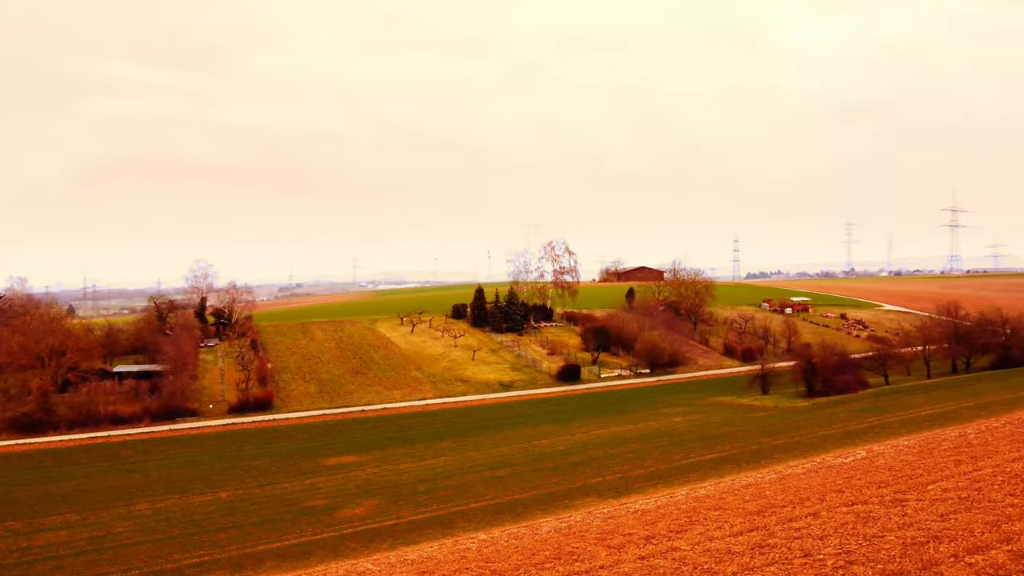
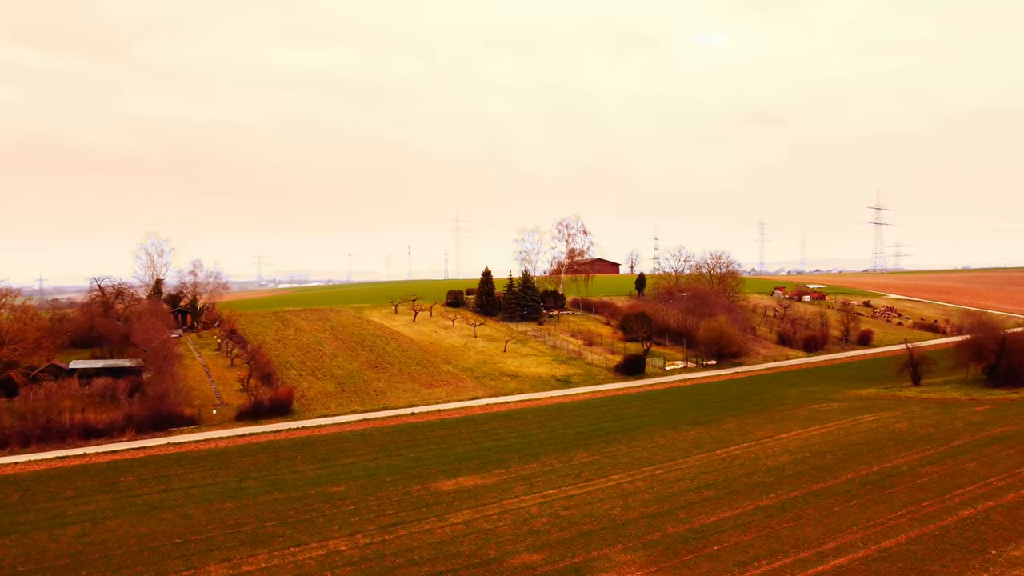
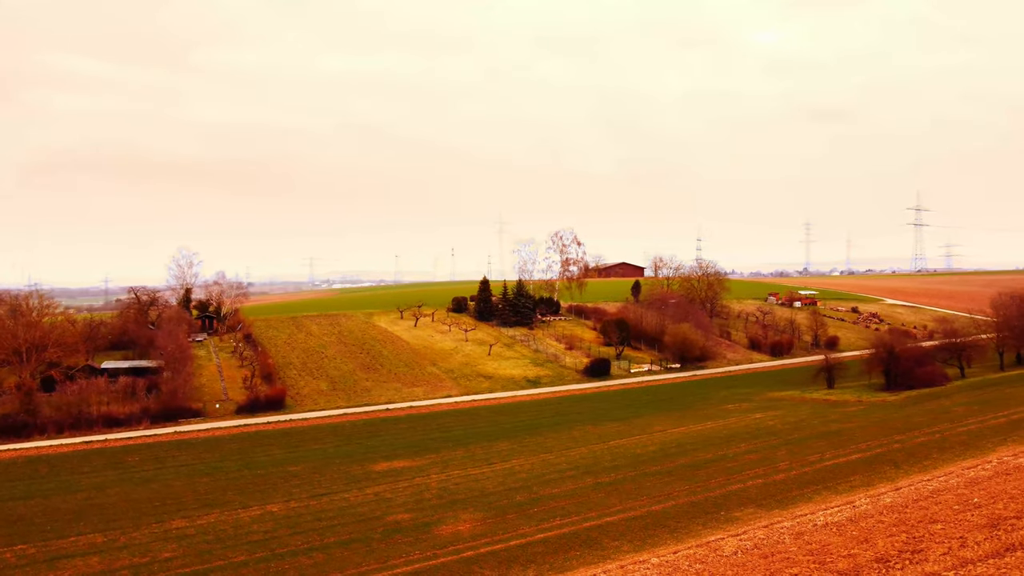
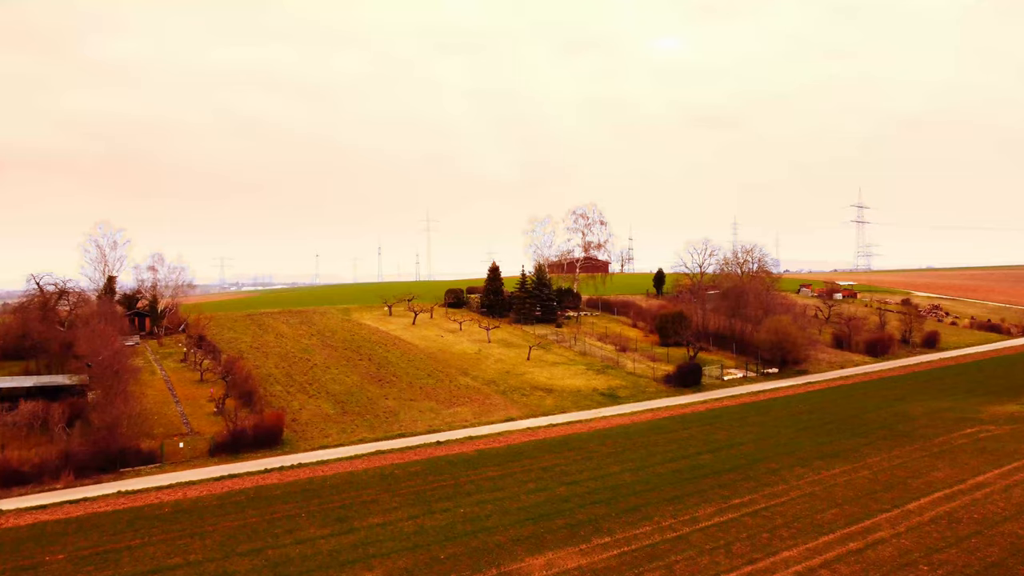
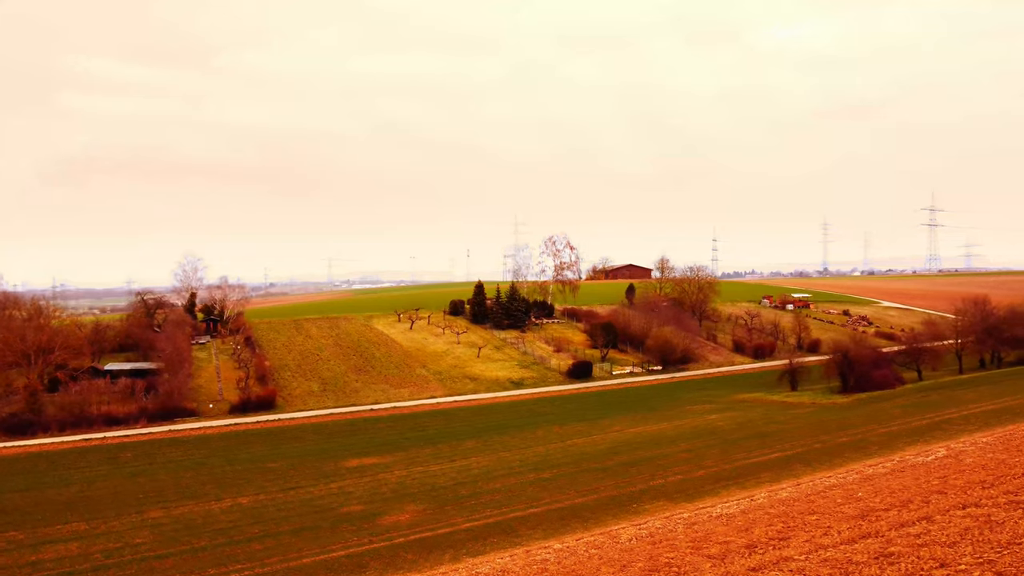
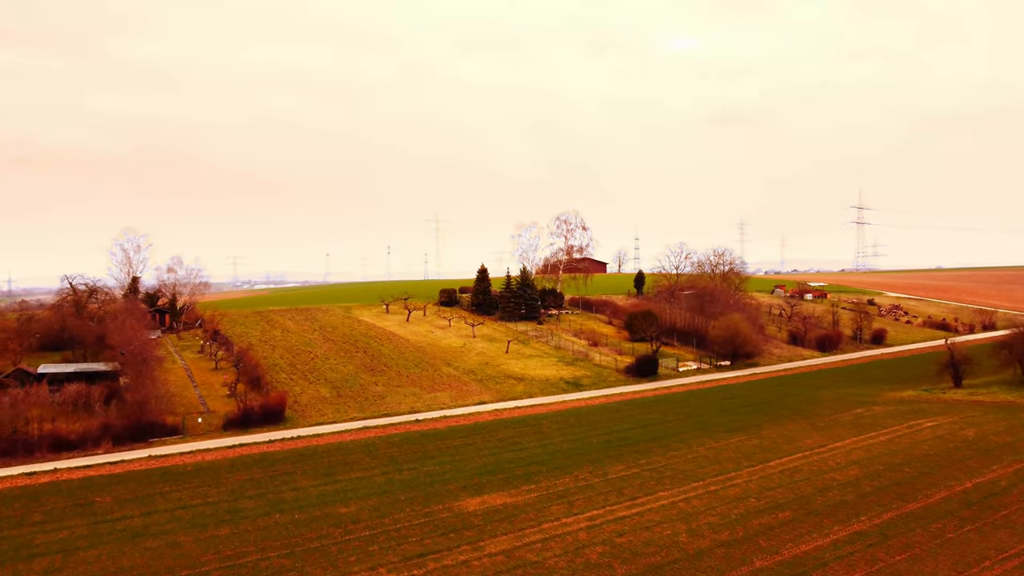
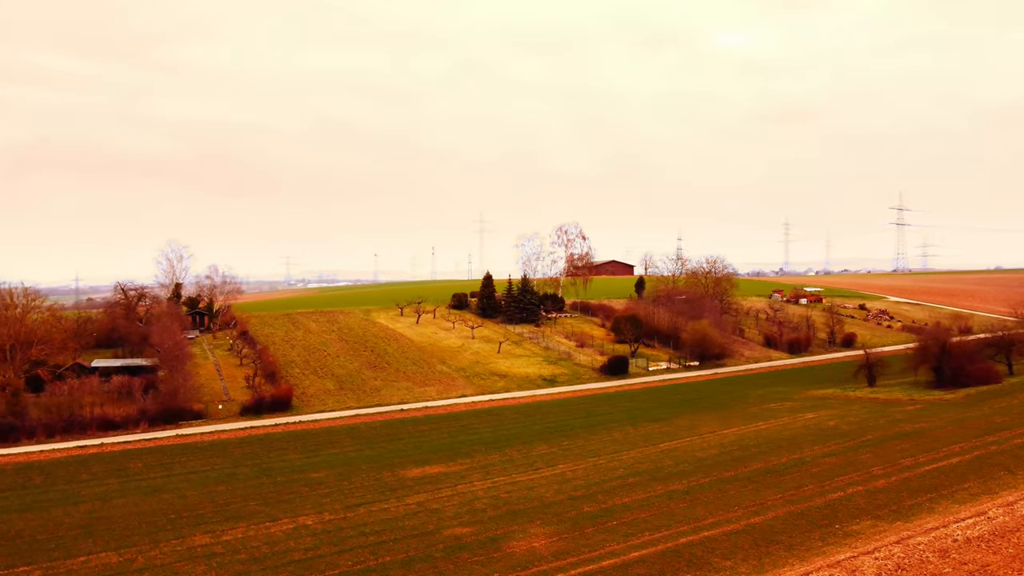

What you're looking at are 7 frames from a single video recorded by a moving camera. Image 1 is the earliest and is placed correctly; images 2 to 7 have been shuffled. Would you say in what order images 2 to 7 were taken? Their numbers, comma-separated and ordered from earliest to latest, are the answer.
5, 3, 7, 2, 6, 4
